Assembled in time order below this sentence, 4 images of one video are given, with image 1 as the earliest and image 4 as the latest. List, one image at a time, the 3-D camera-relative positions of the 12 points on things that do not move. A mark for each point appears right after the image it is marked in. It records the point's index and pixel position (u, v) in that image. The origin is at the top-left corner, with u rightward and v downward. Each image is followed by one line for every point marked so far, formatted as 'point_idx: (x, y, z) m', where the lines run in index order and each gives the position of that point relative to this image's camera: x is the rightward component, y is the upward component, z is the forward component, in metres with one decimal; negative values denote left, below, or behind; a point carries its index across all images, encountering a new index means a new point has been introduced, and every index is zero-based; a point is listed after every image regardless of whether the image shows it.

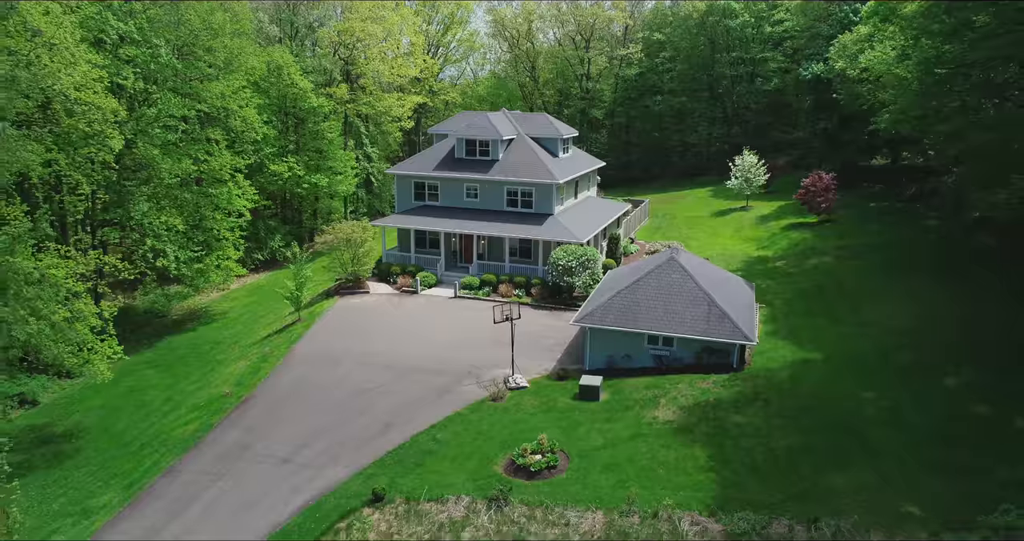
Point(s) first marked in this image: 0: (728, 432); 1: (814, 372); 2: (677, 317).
0: (+5.1, -3.8, +14.6) m
1: (+8.4, -2.8, +17.1) m
2: (+5.0, -1.4, +18.7) m
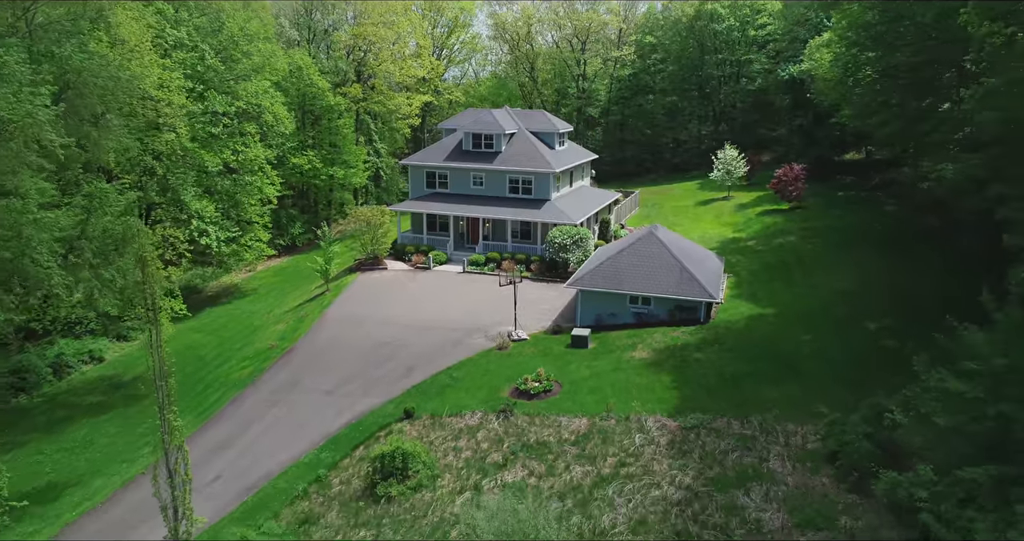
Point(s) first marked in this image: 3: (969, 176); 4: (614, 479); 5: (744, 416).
0: (+5.2, -2.8, +18.1) m
1: (+8.5, -1.7, +20.6) m
2: (+5.1, -0.4, +22.2) m
3: (+10.1, +2.1, +13.6) m
4: (+2.2, -4.4, +13.2) m
5: (+5.6, -3.4, +14.7) m
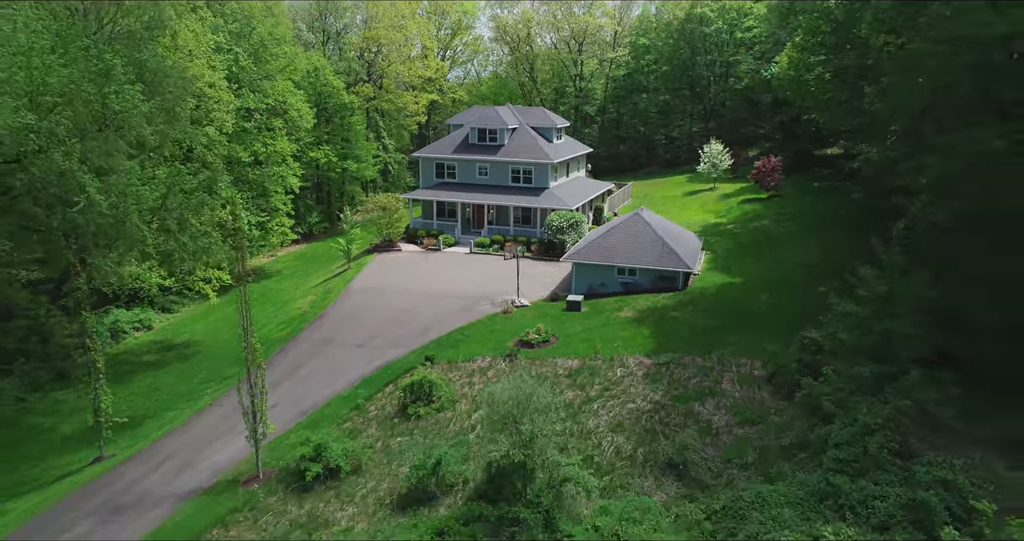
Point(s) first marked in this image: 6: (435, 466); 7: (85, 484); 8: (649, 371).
0: (+5.4, -1.7, +21.4) m
1: (+8.6, -0.7, +23.9) m
2: (+5.3, +0.7, +25.5) m
3: (+10.2, +3.2, +16.9) m
4: (+2.3, -3.4, +16.5) m
5: (+5.7, -2.4, +18.1) m
6: (-1.6, -4.1, +13.1) m
7: (-11.1, -5.5, +16.2) m
8: (+3.9, -2.8, +17.4) m
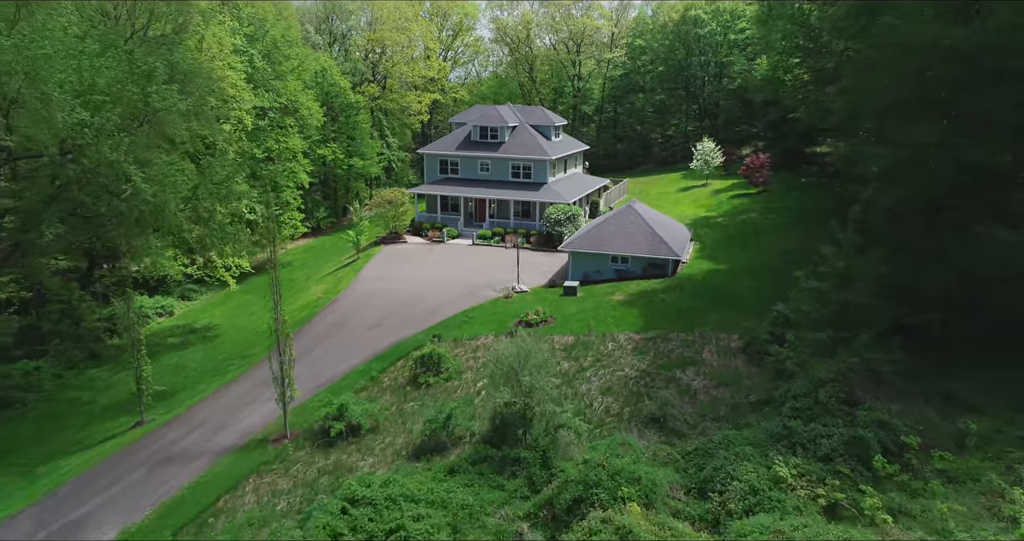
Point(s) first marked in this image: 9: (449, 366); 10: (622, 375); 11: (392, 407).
0: (+5.4, -1.2, +23.3) m
1: (+8.7, -0.2, +25.7) m
2: (+5.3, +1.2, +27.4) m
3: (+10.3, +3.7, +18.7) m
4: (+2.4, -2.8, +18.3) m
5: (+5.7, -1.9, +19.9) m
6: (-1.6, -3.6, +14.9) m
7: (-11.1, -5.0, +18.0) m
8: (+3.9, -2.3, +19.2) m
9: (-2.0, -3.0, +19.4) m
10: (+3.1, -2.9, +17.4) m
11: (-3.4, -3.9, +17.8) m
